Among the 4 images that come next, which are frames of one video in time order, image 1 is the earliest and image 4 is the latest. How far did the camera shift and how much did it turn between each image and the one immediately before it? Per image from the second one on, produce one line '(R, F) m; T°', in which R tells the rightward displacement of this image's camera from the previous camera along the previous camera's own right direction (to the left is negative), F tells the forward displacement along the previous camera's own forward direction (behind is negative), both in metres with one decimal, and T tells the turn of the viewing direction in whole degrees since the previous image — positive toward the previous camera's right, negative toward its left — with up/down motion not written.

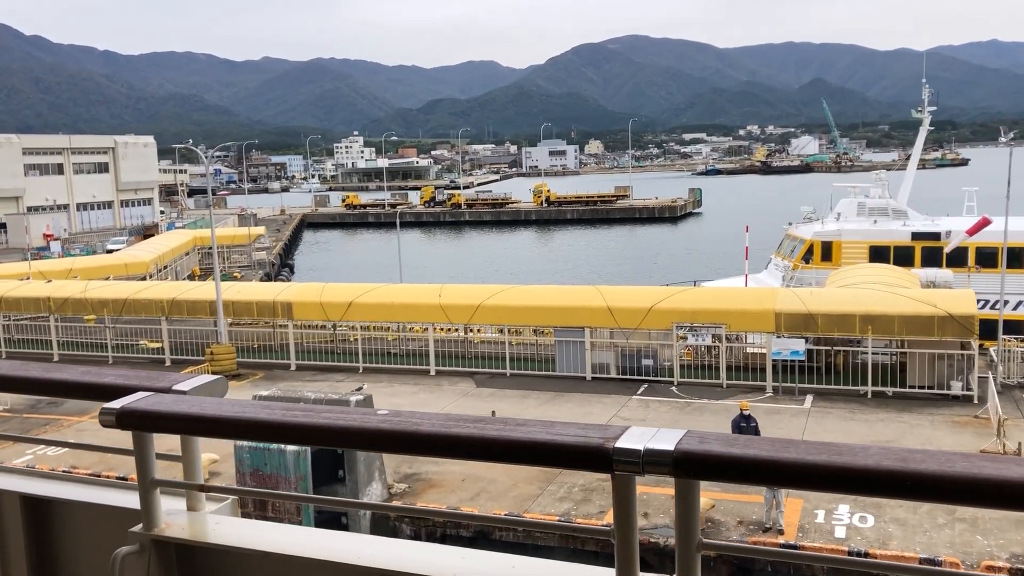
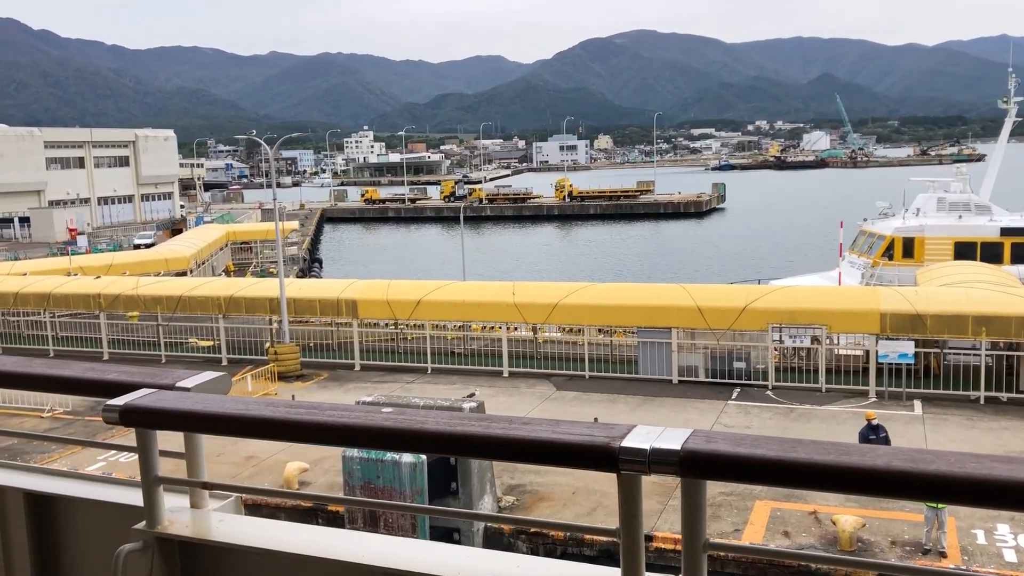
(-0.5, +0.3) m; 0°
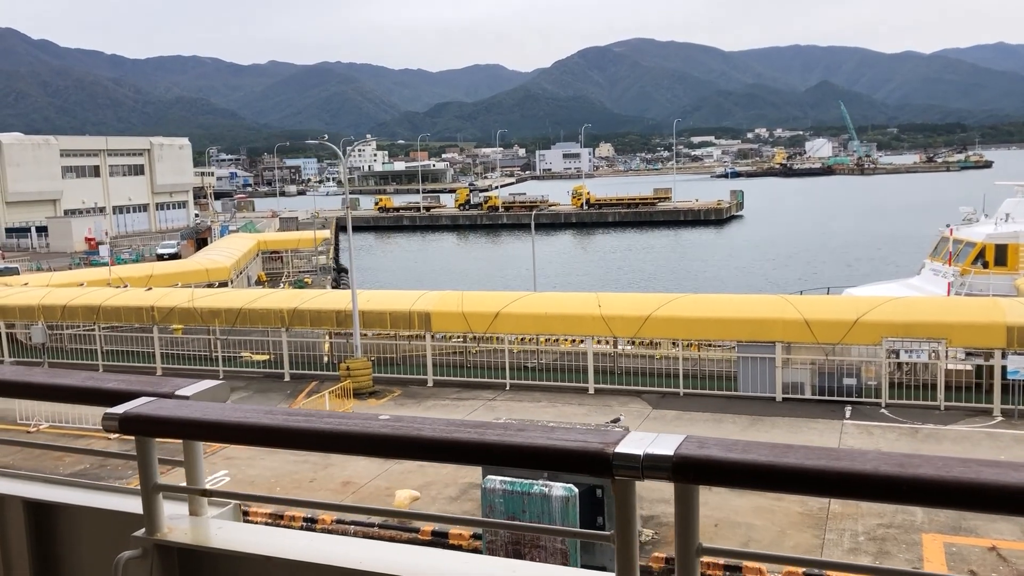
(-0.6, +0.3) m; 0°
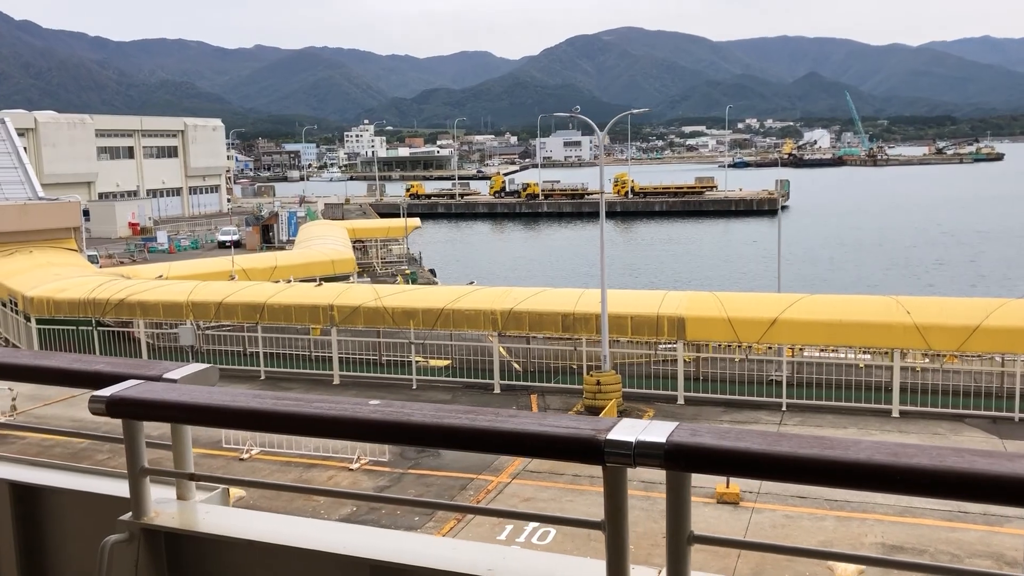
(-1.7, +1.0) m; +1°
